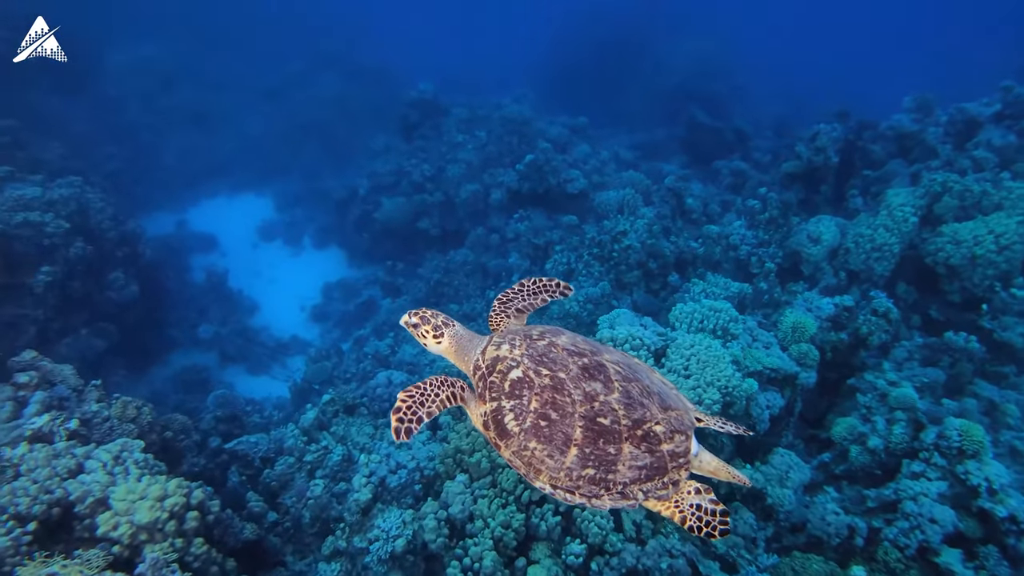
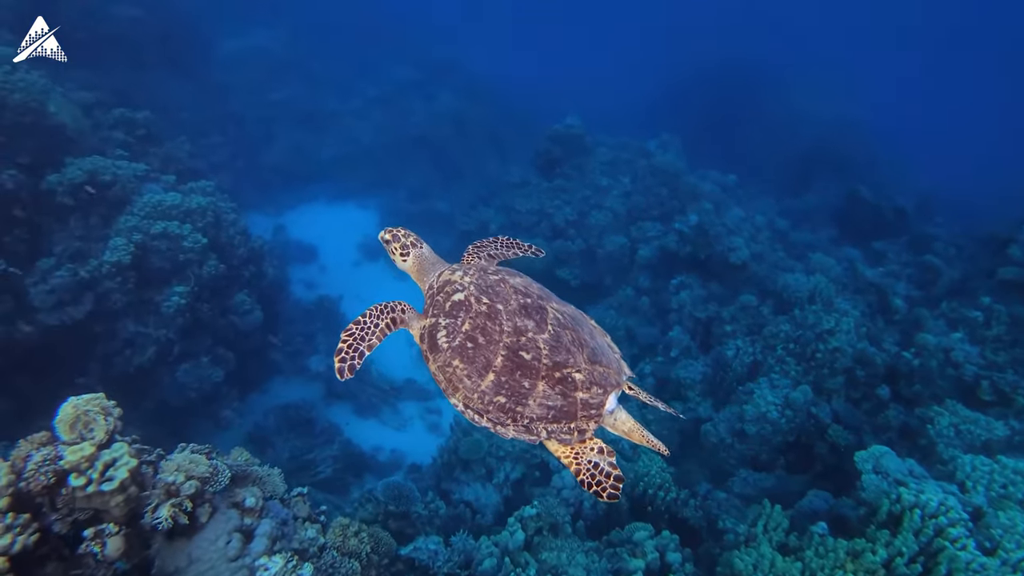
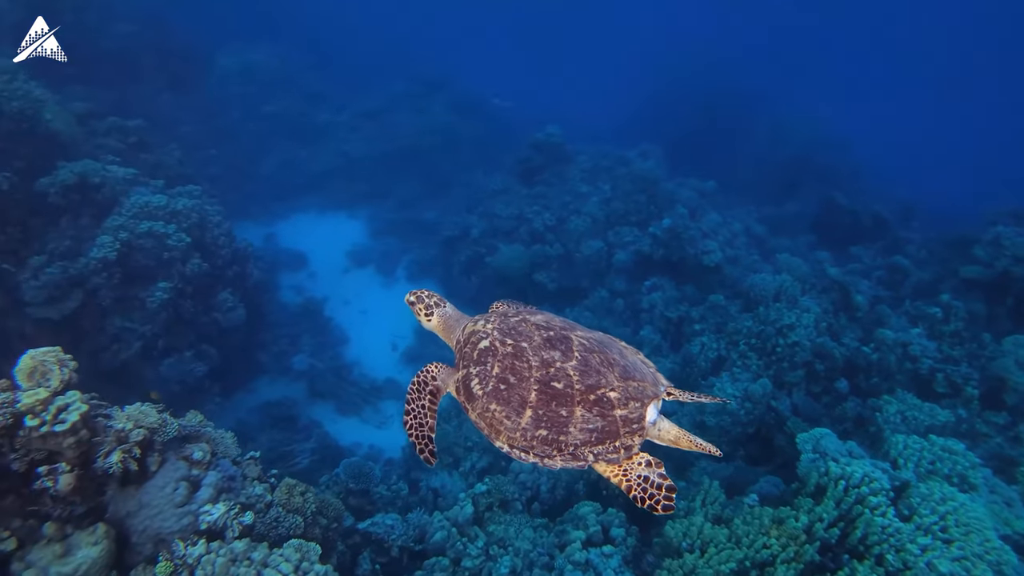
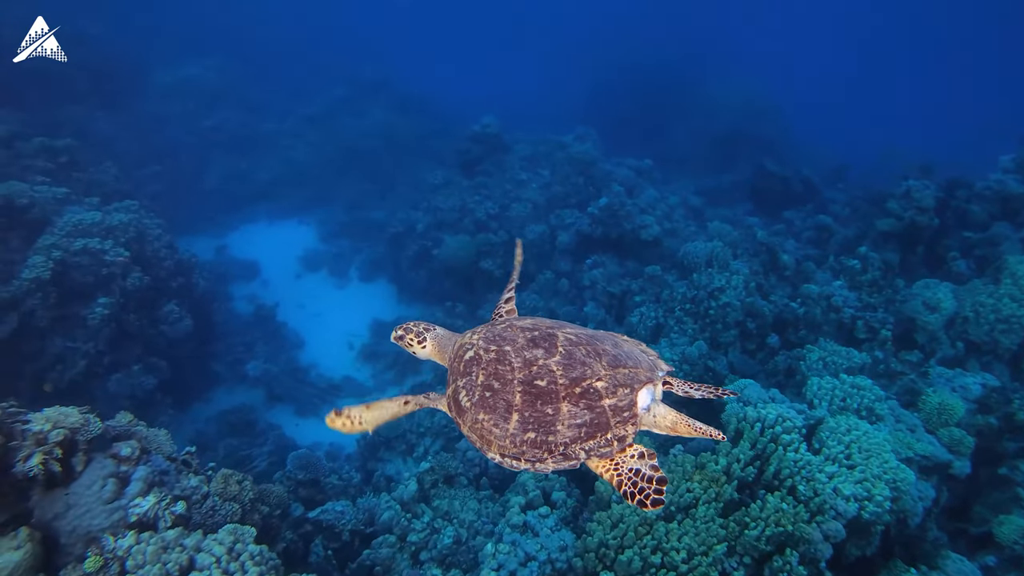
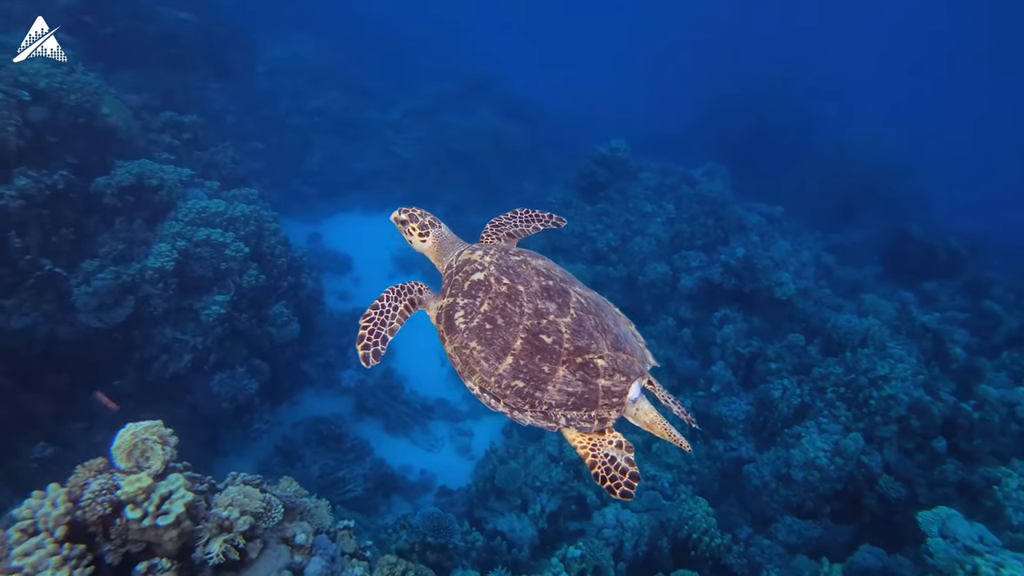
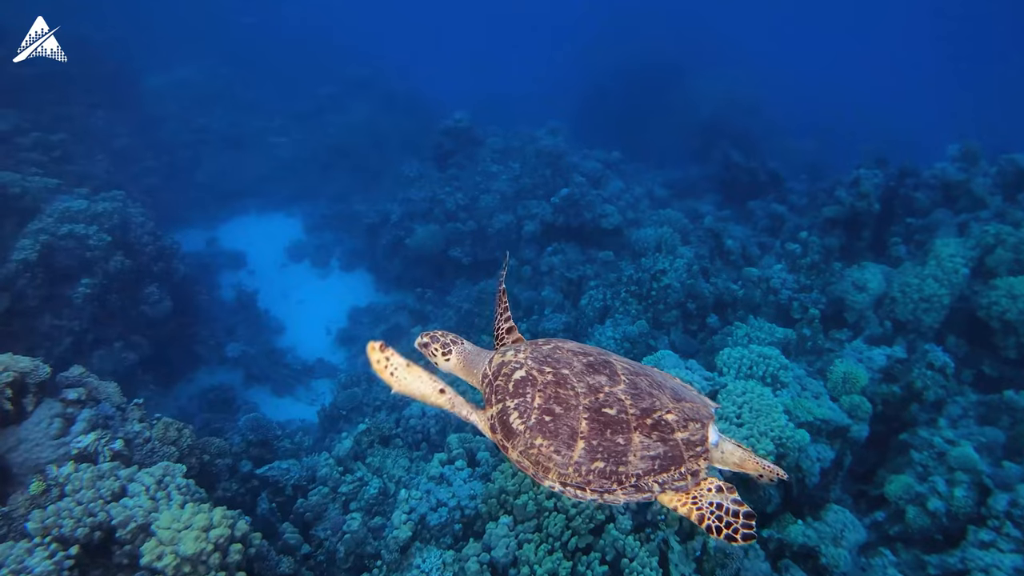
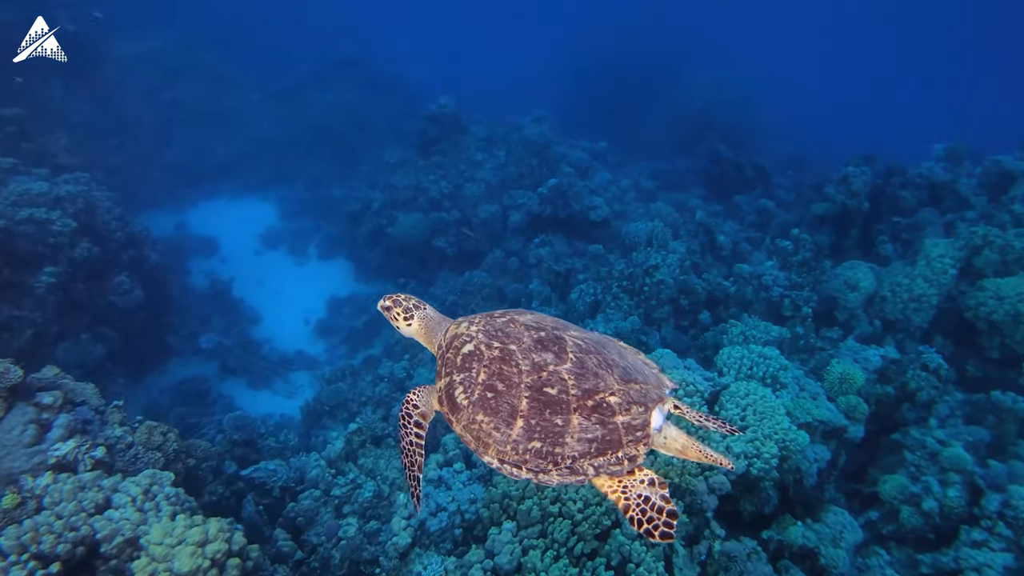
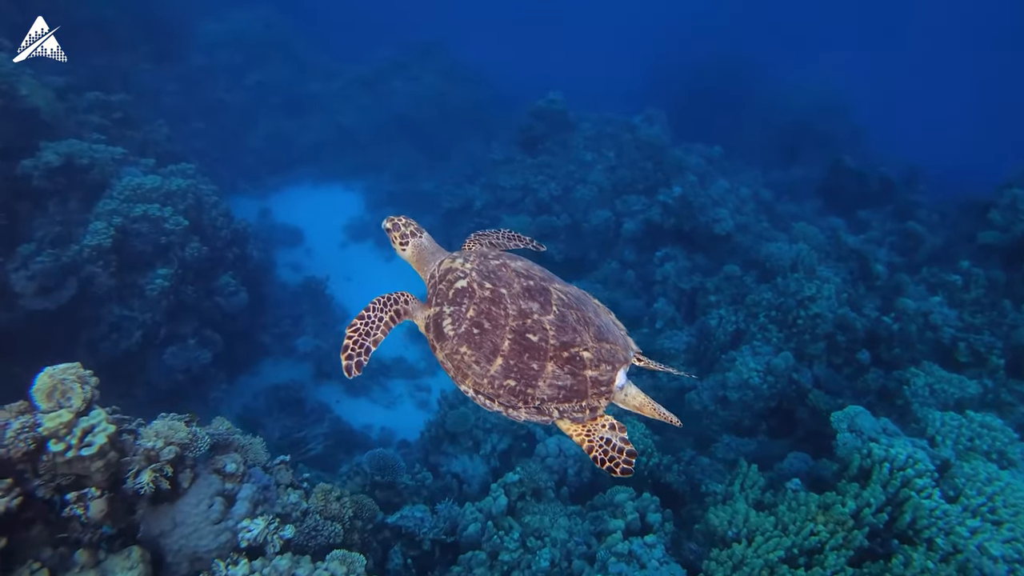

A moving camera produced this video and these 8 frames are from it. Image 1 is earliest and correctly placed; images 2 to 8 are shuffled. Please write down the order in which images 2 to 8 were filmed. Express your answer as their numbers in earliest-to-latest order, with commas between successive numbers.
6, 7, 4, 3, 8, 2, 5
